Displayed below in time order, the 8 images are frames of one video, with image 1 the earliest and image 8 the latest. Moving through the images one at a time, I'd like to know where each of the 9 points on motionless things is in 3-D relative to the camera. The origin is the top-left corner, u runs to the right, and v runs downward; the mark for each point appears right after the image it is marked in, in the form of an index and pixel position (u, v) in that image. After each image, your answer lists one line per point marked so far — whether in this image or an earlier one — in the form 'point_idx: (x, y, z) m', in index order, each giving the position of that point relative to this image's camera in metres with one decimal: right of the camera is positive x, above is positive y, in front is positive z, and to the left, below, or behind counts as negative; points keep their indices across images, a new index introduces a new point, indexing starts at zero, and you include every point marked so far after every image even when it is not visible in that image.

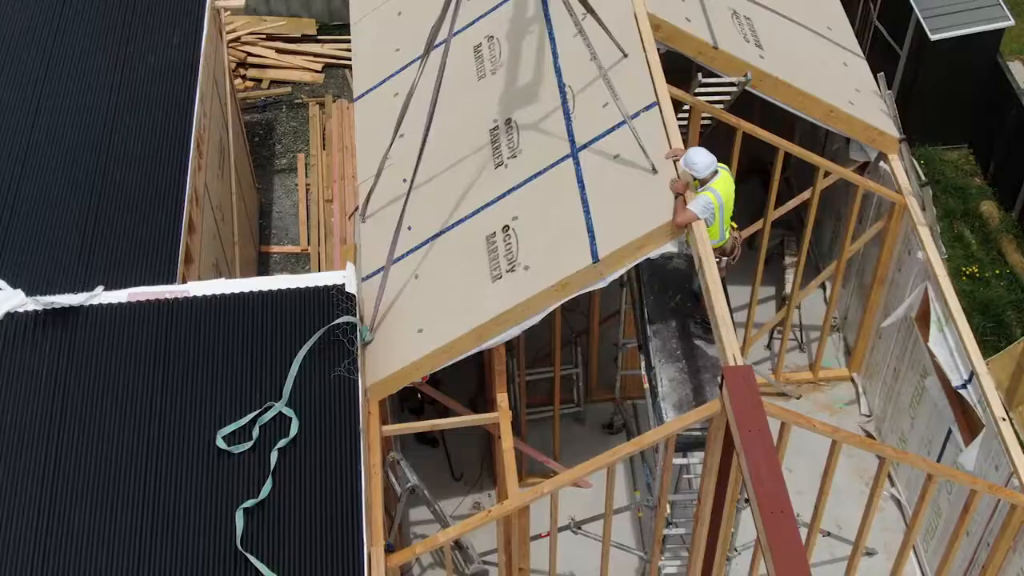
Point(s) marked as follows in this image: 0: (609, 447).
0: (+0.6, -0.9, +7.8) m
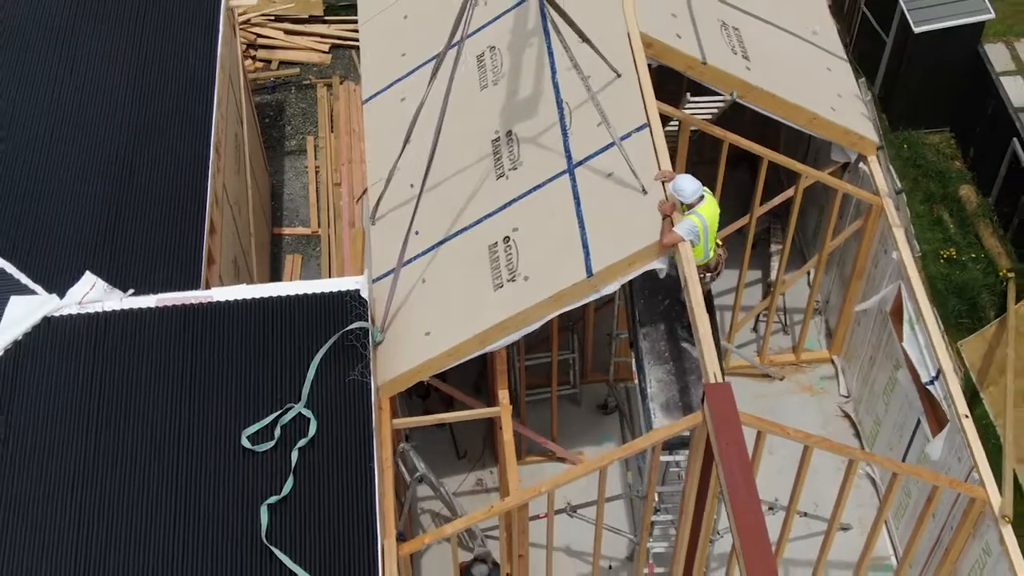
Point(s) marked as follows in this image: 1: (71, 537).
0: (+0.6, -0.9, +8.3) m
1: (-1.9, -1.1, +5.9) m
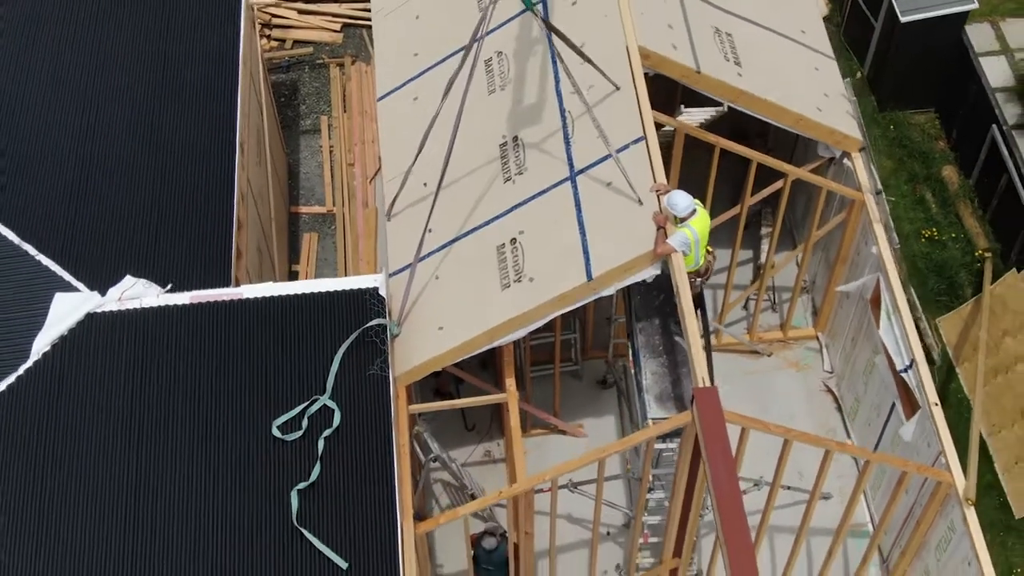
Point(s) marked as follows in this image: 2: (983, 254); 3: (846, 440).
0: (+0.6, -0.8, +8.9) m
1: (-1.9, -1.1, +6.5) m
2: (+3.4, +0.2, +9.8) m
3: (+2.2, -1.0, +8.8) m
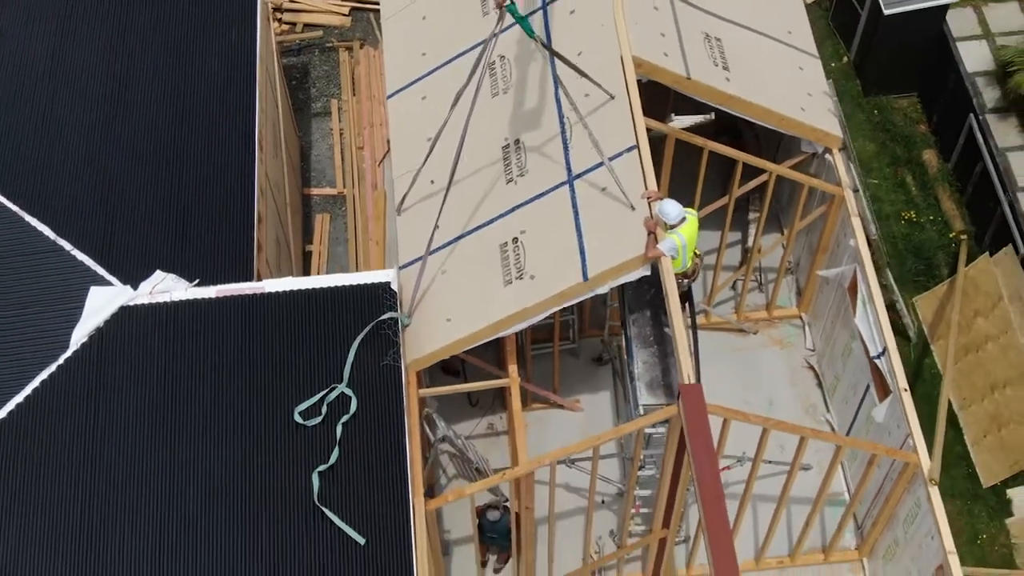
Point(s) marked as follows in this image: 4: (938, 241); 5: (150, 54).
0: (+0.6, -0.6, +9.6) m
1: (-1.9, -1.1, +7.2) m
2: (+3.4, +0.4, +10.4) m
3: (+2.2, -0.9, +9.4) m
4: (+3.3, +0.4, +10.4) m
5: (-2.5, +1.6, +9.6) m
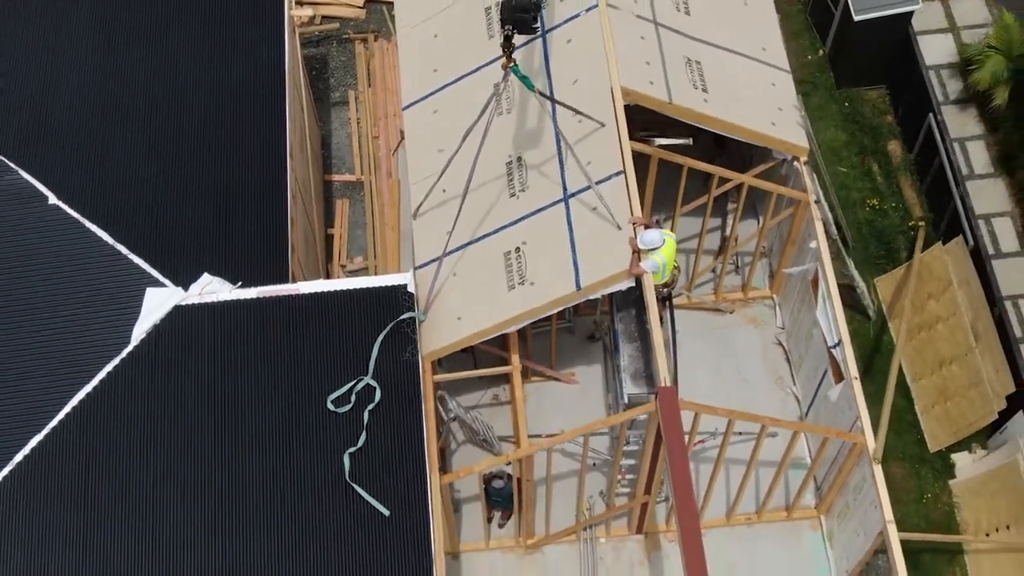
0: (+0.6, -0.5, +10.8) m
1: (-1.9, -1.2, +8.4) m
2: (+3.4, +0.6, +11.5) m
3: (+2.2, -0.8, +10.6) m
4: (+3.3, +0.5, +11.5) m
5: (-2.5, +1.8, +10.6) m
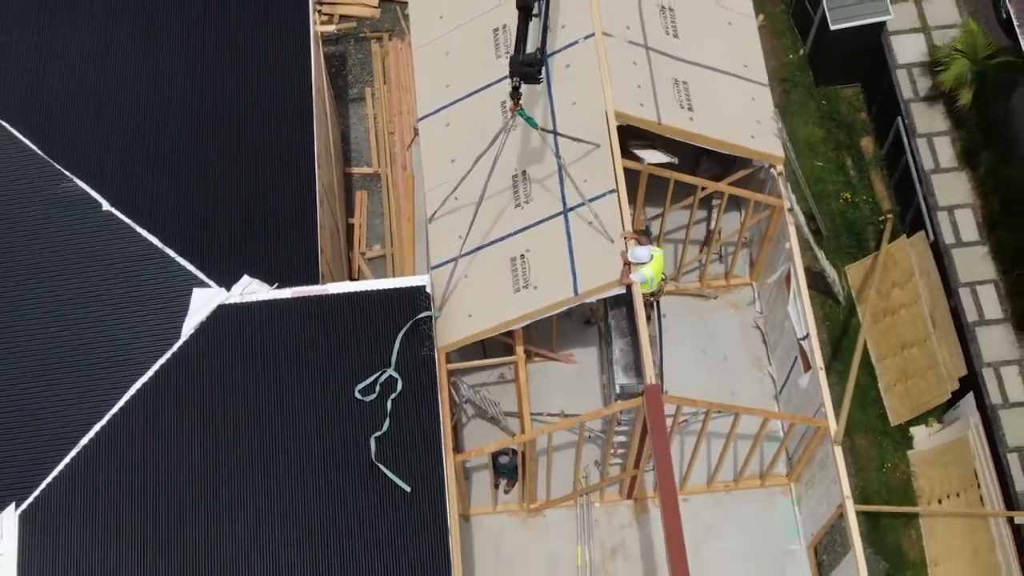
0: (+0.7, -0.4, +12.0) m
1: (-1.8, -1.2, +9.6) m
2: (+3.5, +0.7, +12.6) m
3: (+2.2, -0.7, +11.9) m
4: (+3.3, +0.7, +12.7) m
5: (-2.5, +1.8, +11.7) m
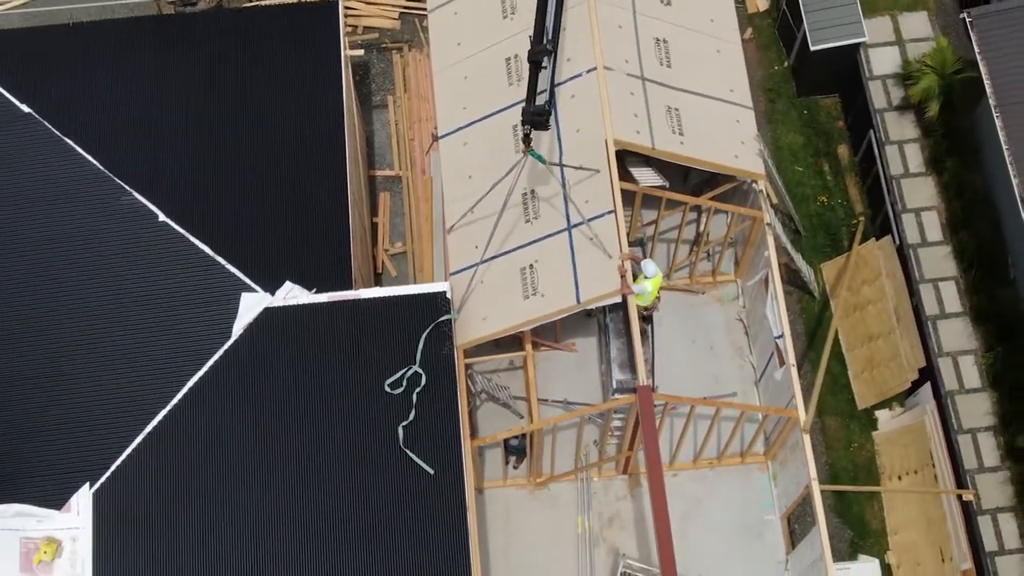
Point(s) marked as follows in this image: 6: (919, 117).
0: (+0.8, -0.4, +13.4) m
1: (-1.8, -1.3, +11.1) m
2: (+3.6, +0.7, +14.0) m
3: (+2.3, -0.7, +13.3) m
4: (+3.4, +0.7, +14.0) m
5: (-2.4, +1.9, +13.0) m
6: (+4.3, +1.8, +14.3) m
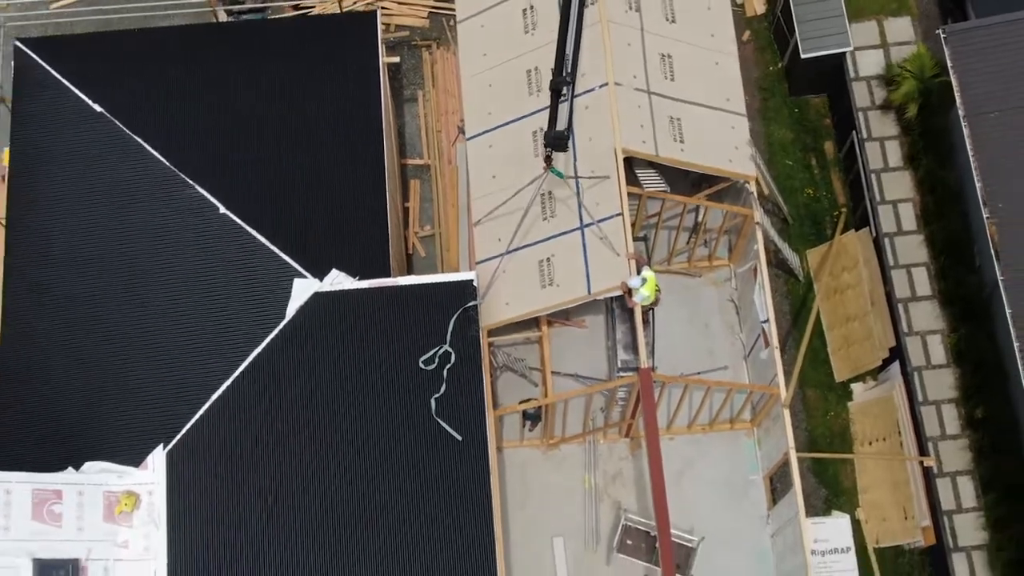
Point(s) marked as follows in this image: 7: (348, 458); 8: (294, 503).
0: (+1.0, -0.2, +15.0) m
1: (-1.6, -1.2, +12.8) m
2: (+3.8, +0.9, +15.5) m
3: (+2.5, -0.5, +14.9) m
4: (+3.6, +0.9, +15.6) m
5: (-2.2, +2.1, +14.5) m
6: (+4.5, +2.0, +15.8) m
7: (-1.6, -1.6, +12.5) m
8: (-2.0, -2.0, +12.3) m
